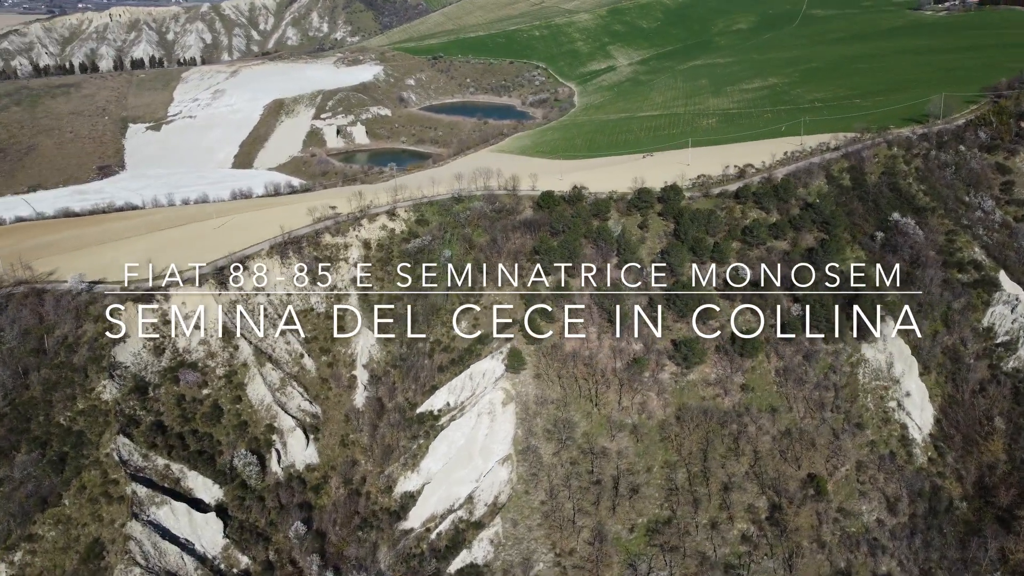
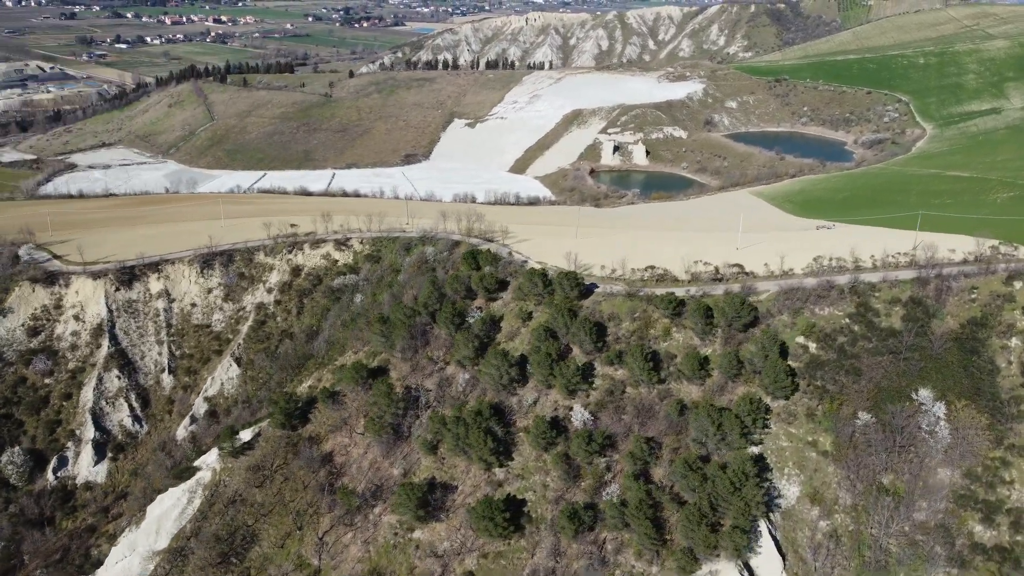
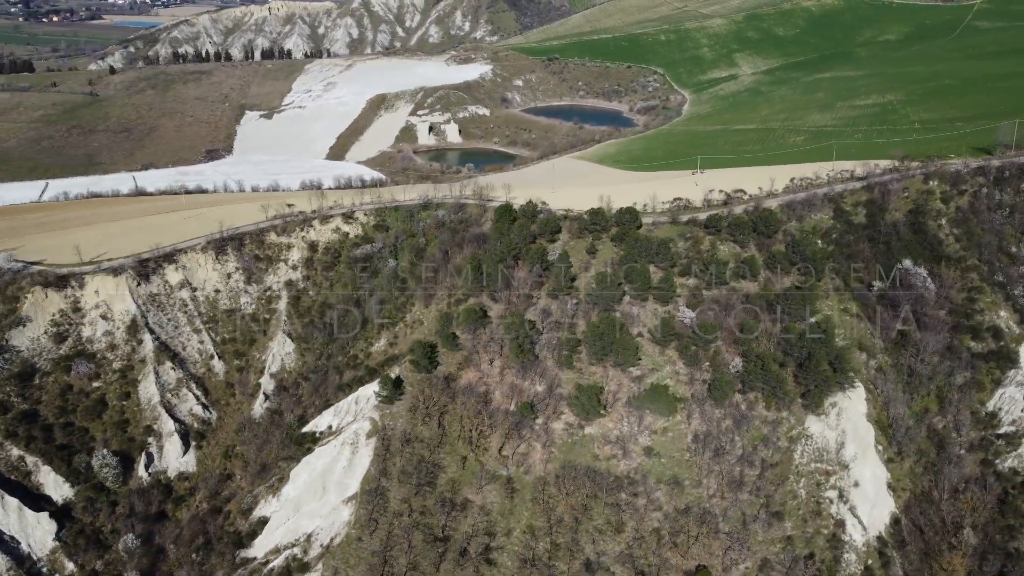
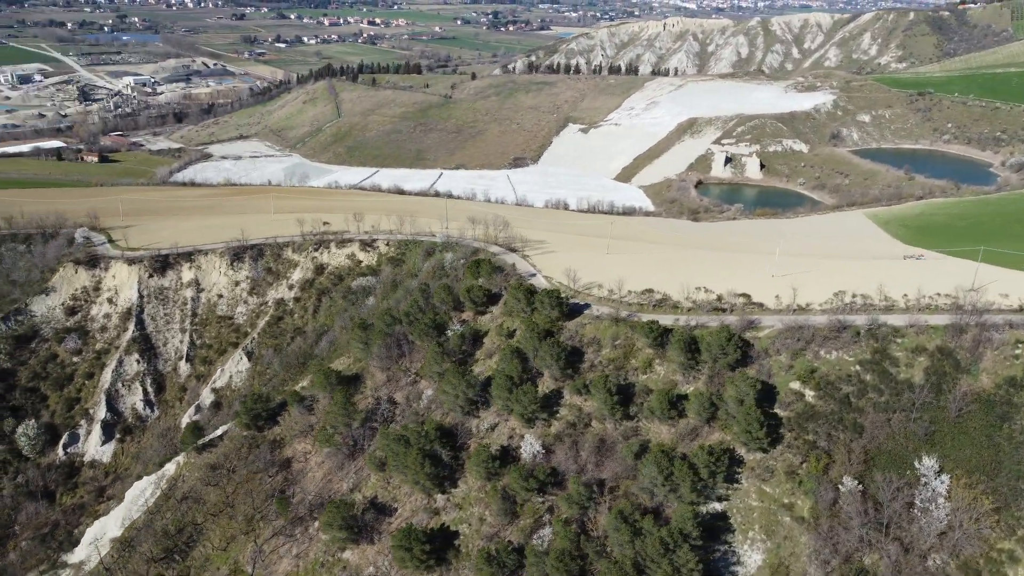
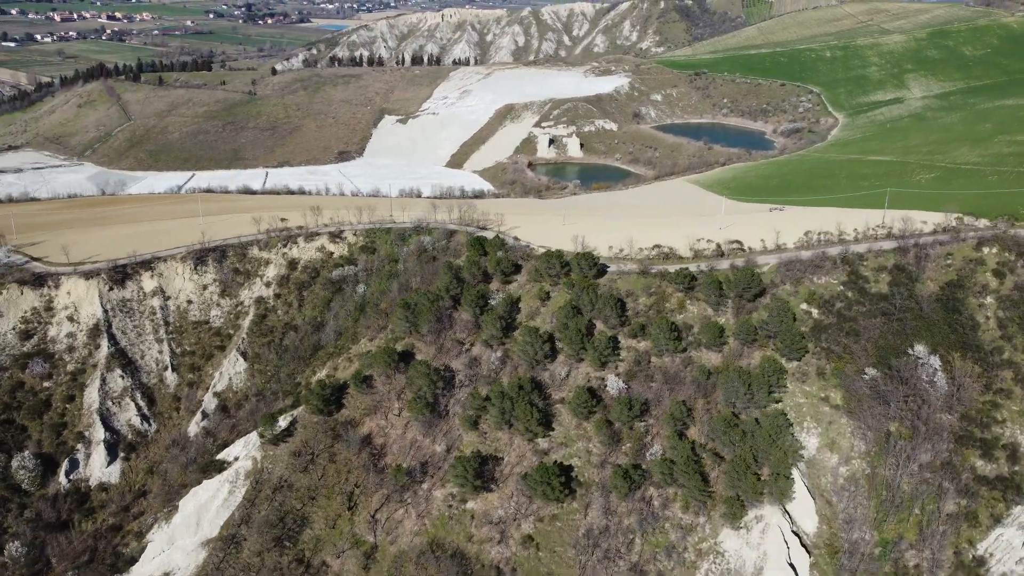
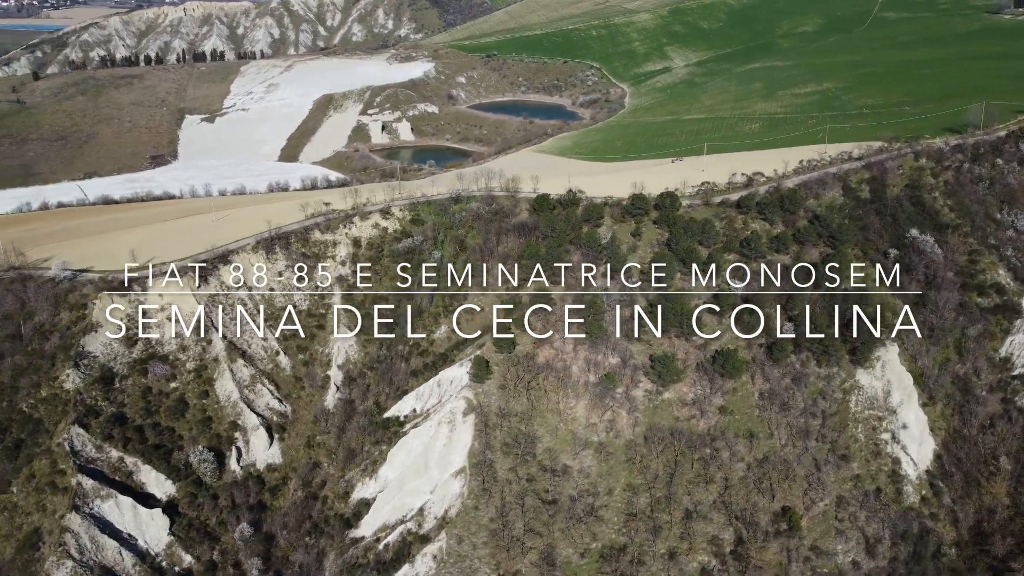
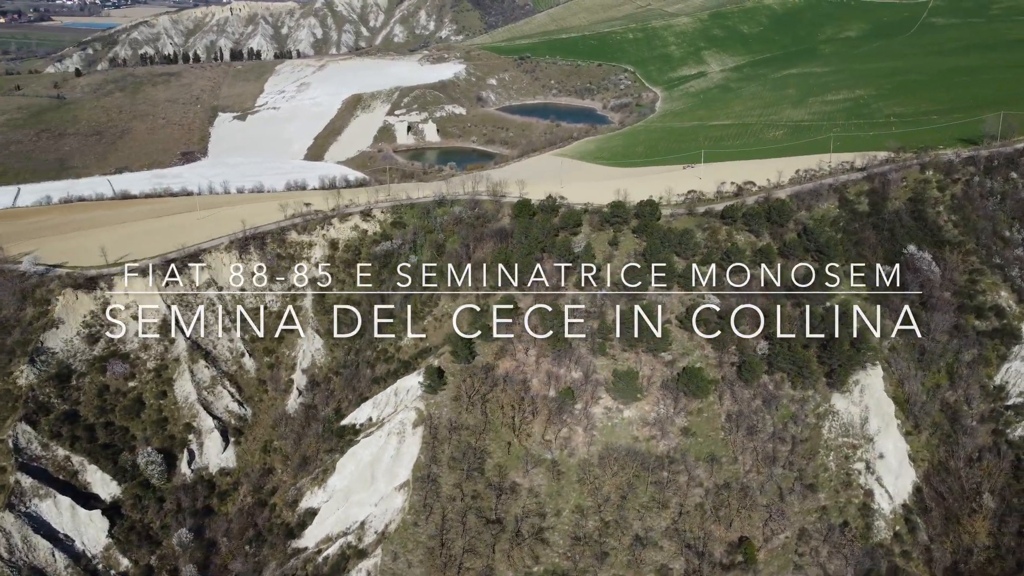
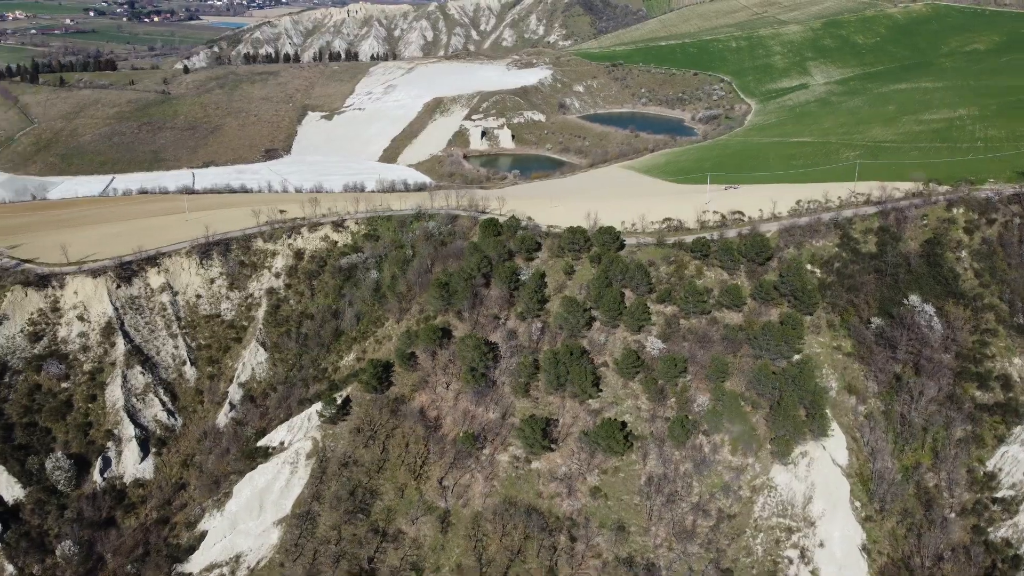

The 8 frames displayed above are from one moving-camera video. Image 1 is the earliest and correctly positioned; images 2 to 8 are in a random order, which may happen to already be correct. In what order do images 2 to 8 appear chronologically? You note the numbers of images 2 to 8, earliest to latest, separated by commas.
6, 7, 3, 8, 5, 2, 4
